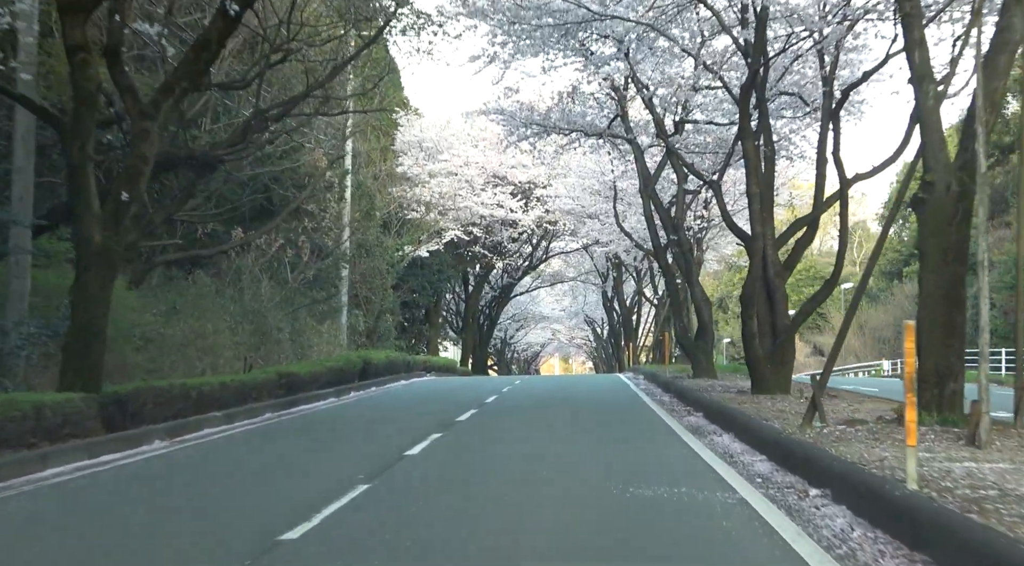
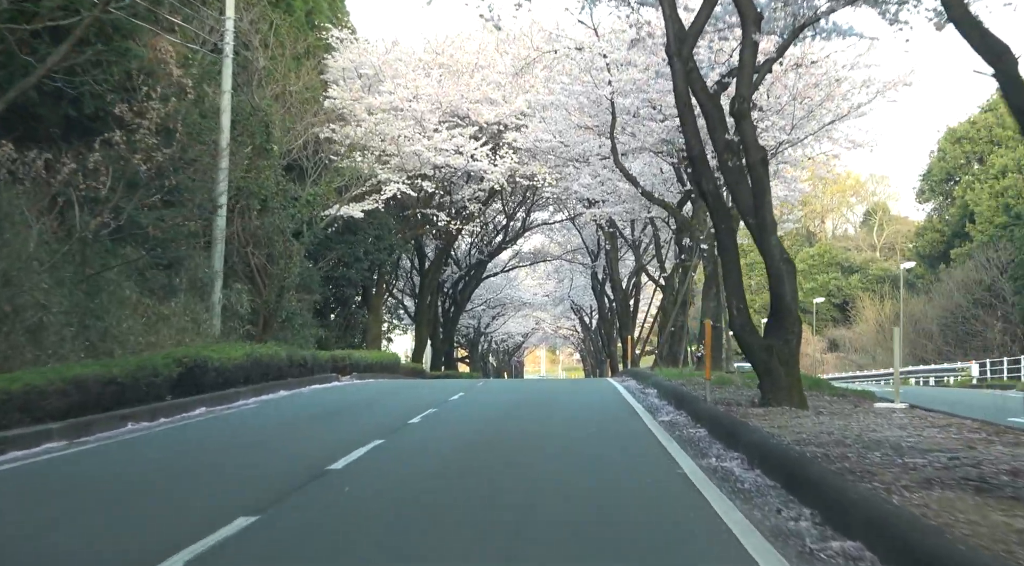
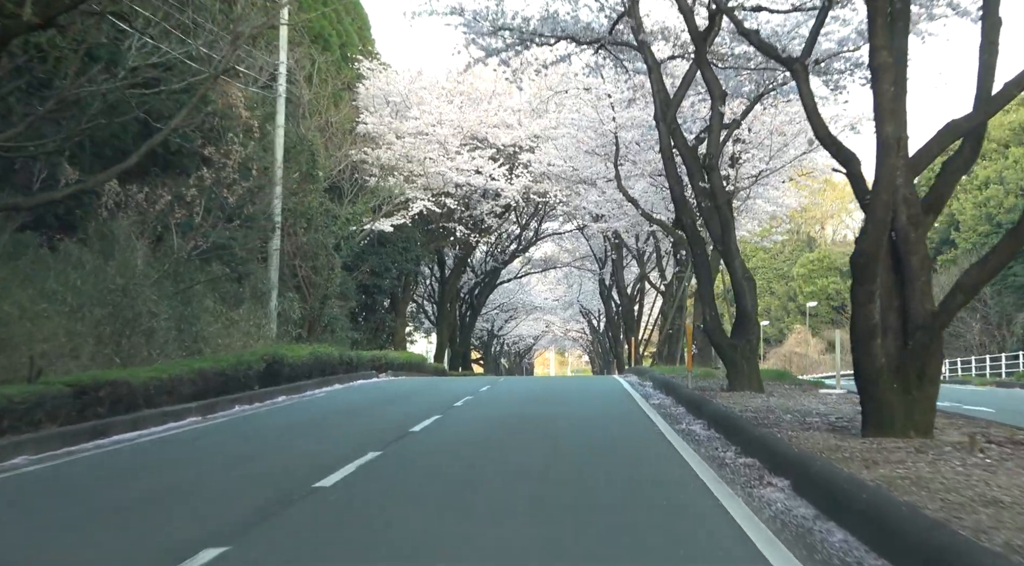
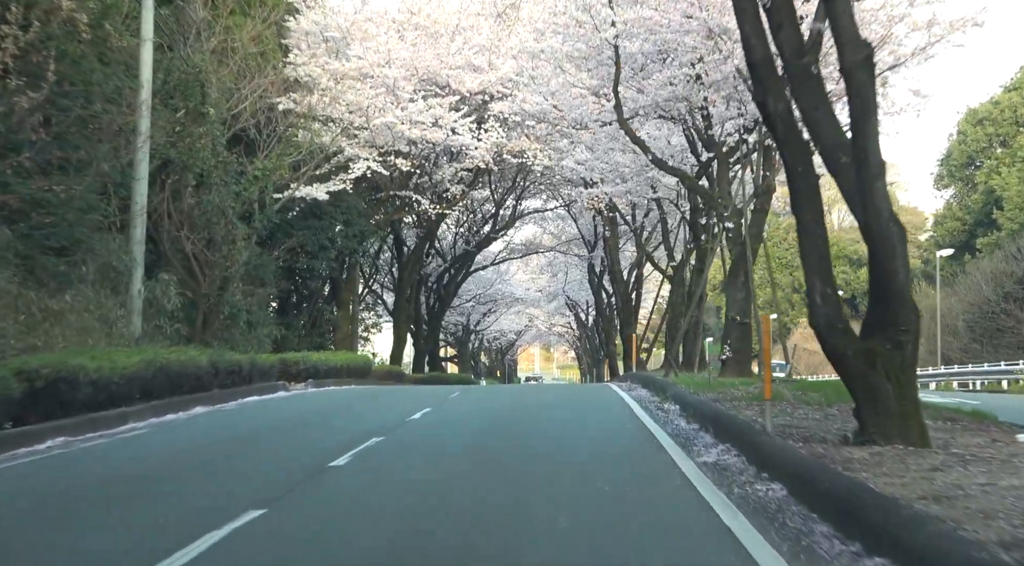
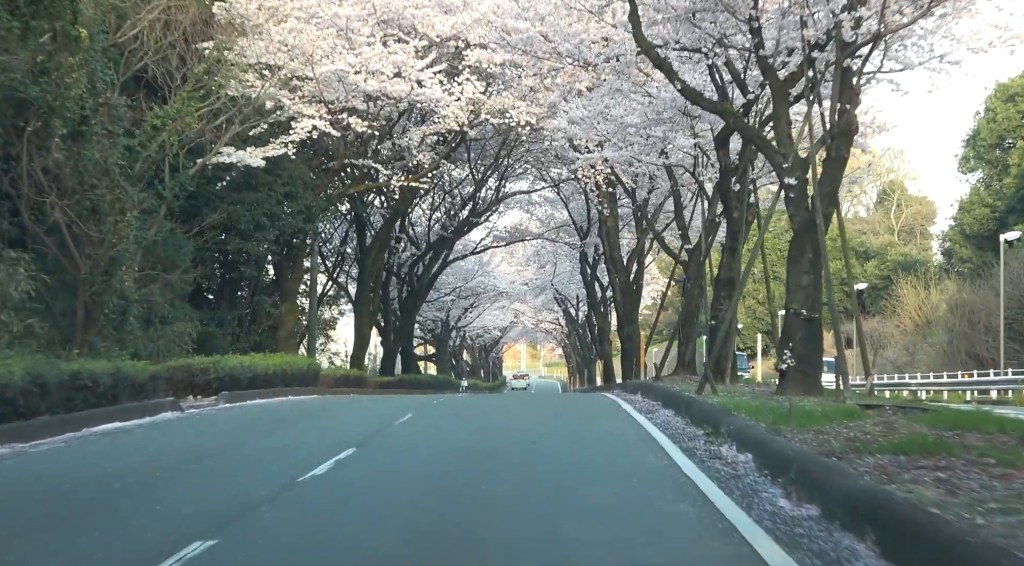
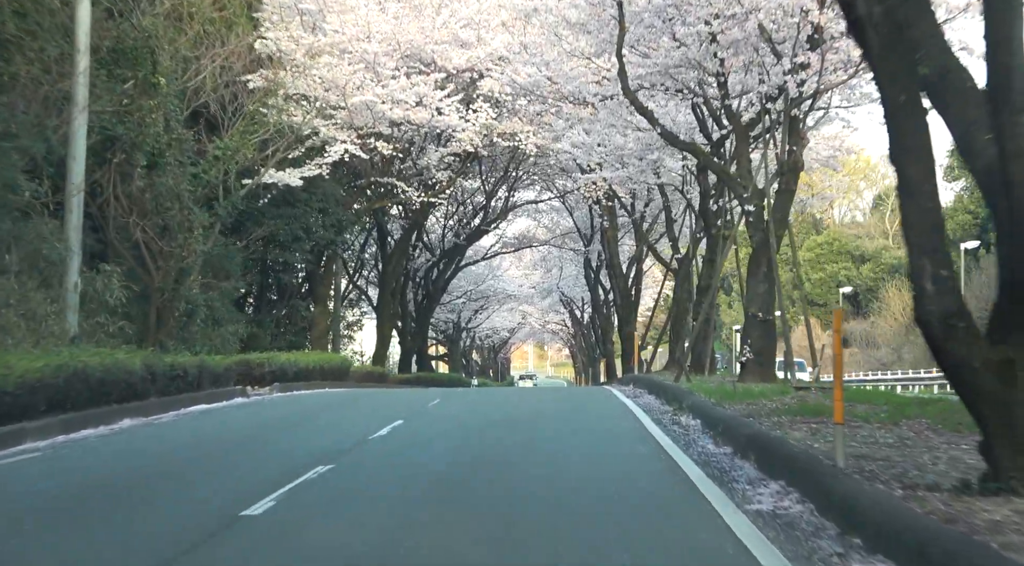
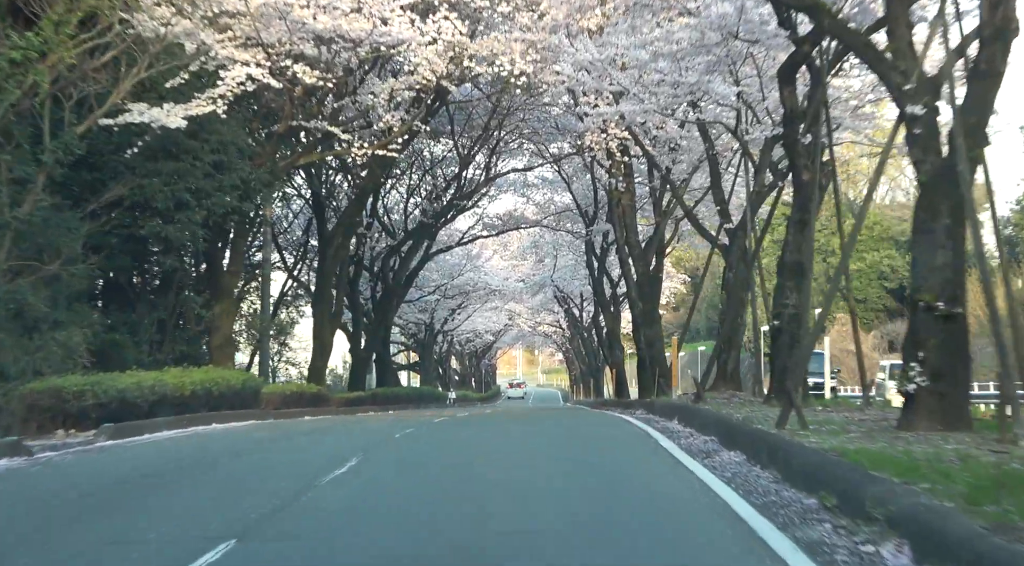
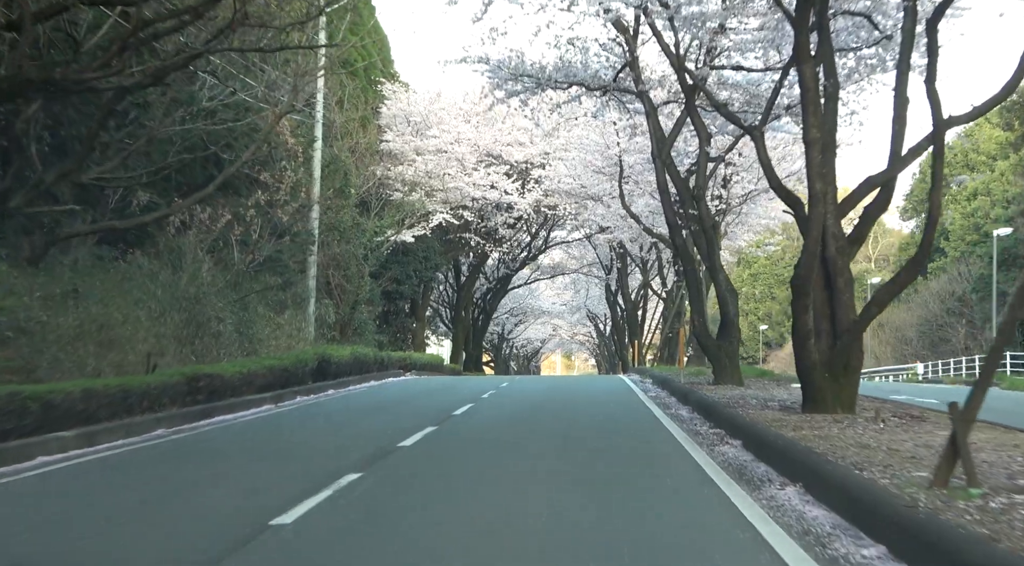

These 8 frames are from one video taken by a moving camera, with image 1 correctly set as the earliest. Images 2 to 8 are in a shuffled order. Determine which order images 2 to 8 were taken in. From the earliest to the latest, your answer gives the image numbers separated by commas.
8, 3, 2, 4, 6, 5, 7
